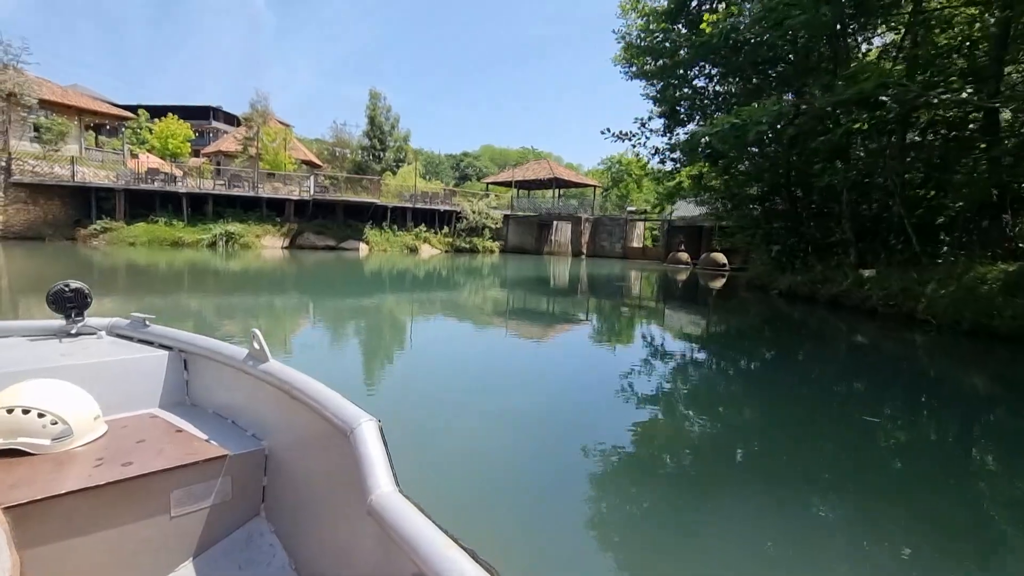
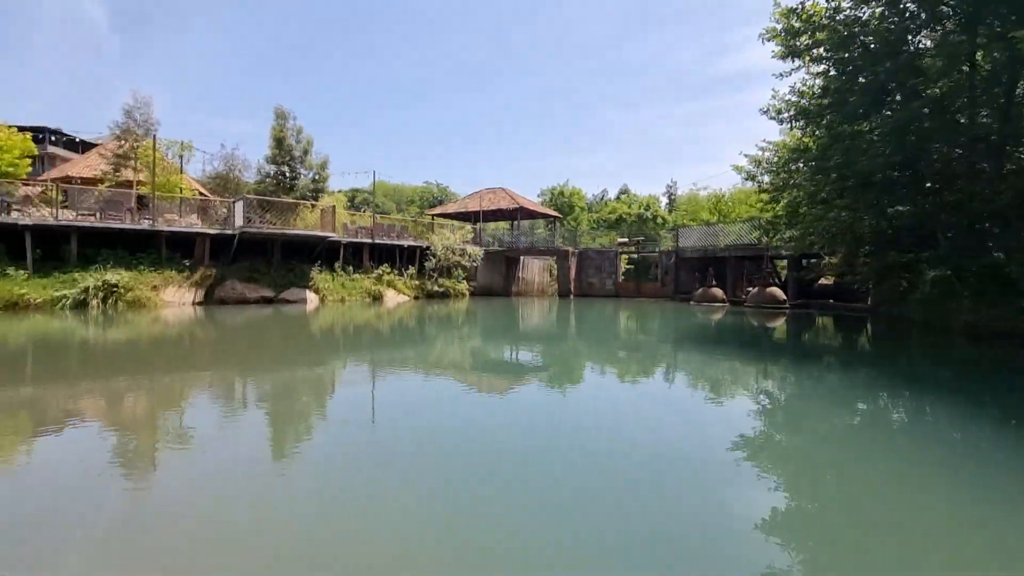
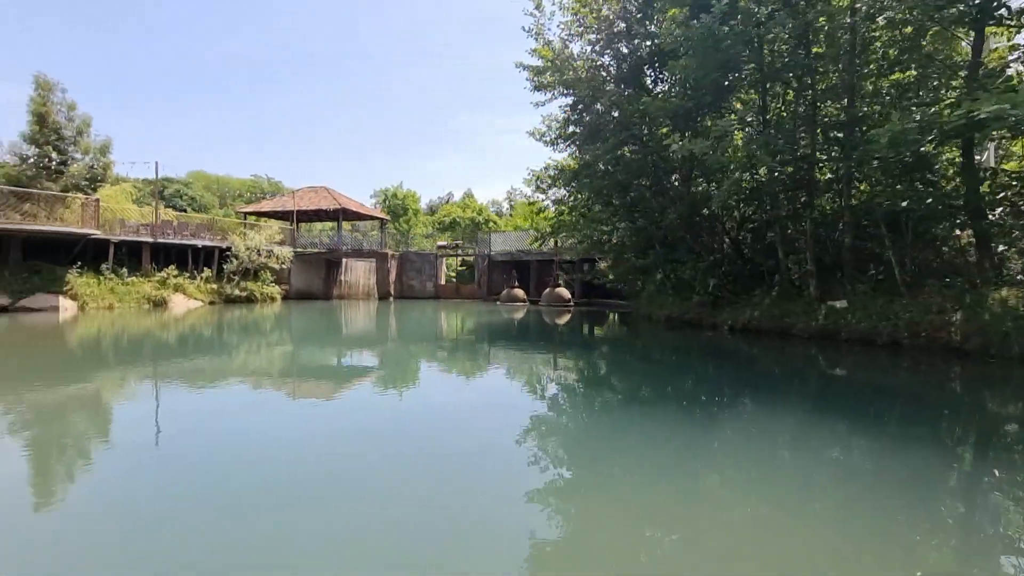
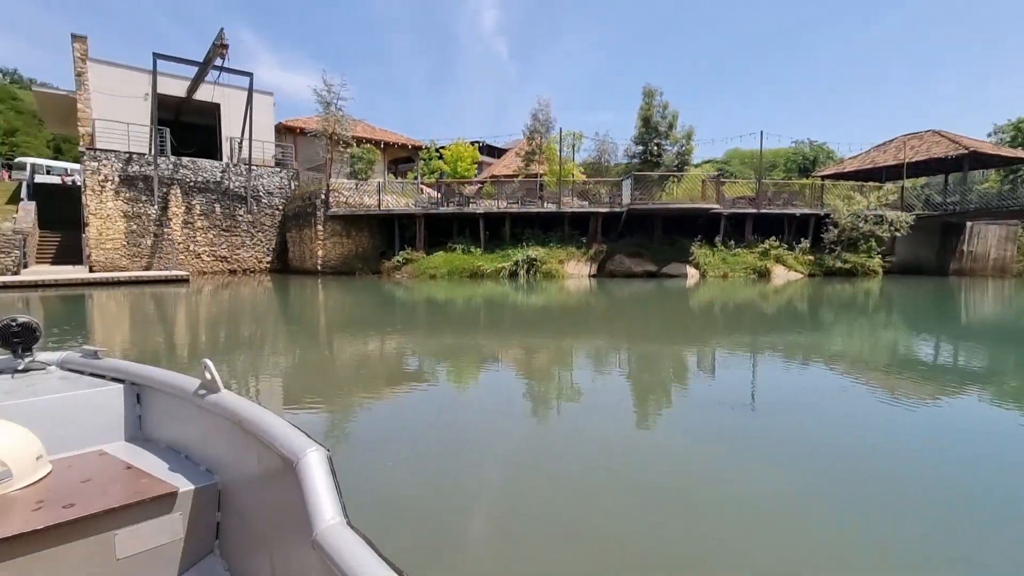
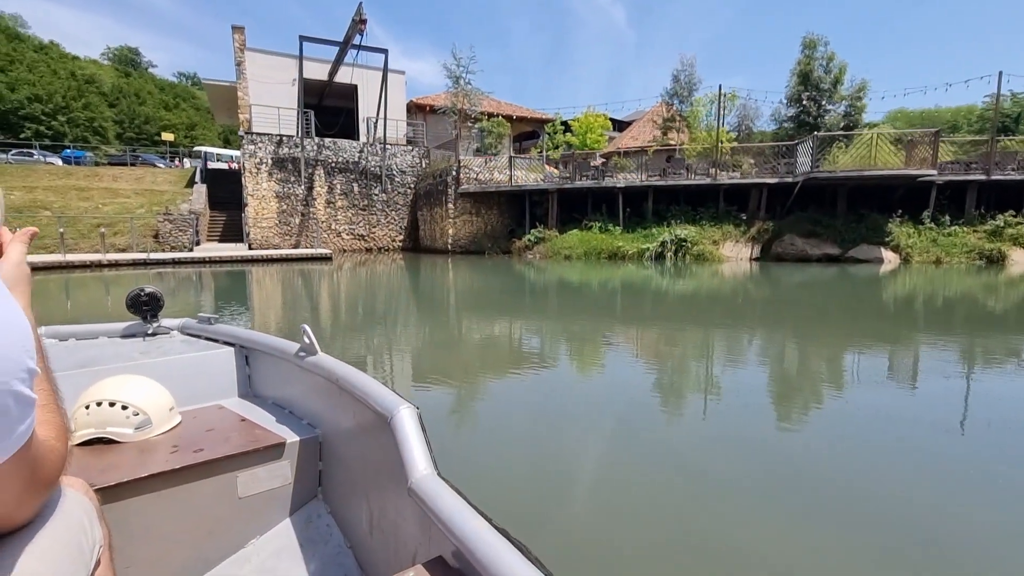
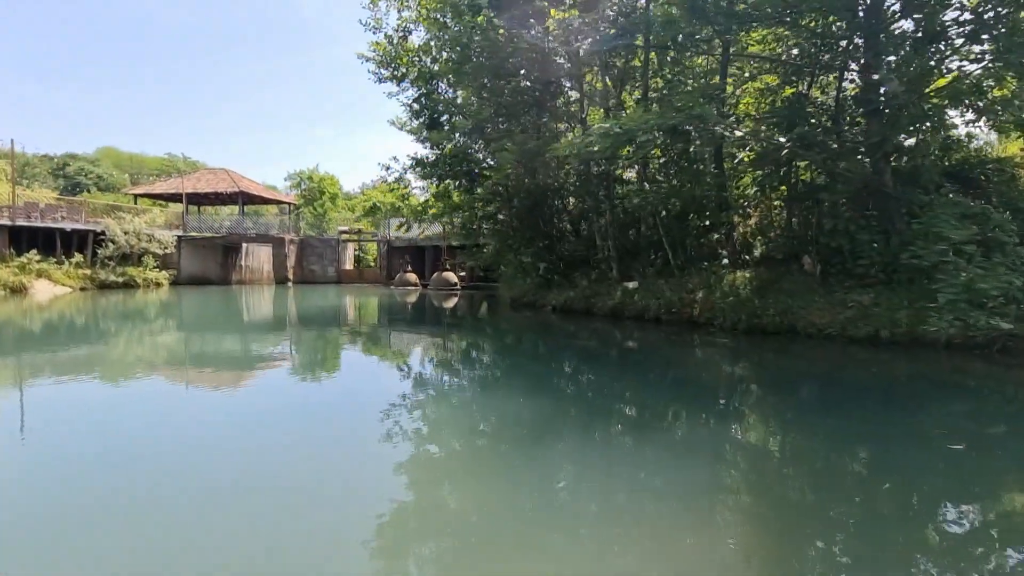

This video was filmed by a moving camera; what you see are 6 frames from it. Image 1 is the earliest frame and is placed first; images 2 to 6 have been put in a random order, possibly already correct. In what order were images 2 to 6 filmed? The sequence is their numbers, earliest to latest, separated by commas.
6, 3, 2, 4, 5
